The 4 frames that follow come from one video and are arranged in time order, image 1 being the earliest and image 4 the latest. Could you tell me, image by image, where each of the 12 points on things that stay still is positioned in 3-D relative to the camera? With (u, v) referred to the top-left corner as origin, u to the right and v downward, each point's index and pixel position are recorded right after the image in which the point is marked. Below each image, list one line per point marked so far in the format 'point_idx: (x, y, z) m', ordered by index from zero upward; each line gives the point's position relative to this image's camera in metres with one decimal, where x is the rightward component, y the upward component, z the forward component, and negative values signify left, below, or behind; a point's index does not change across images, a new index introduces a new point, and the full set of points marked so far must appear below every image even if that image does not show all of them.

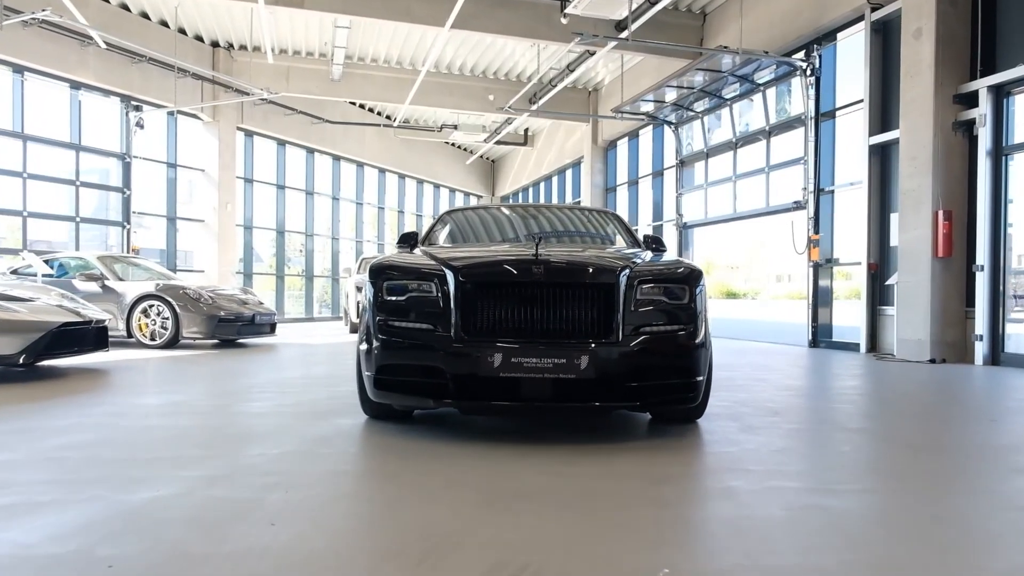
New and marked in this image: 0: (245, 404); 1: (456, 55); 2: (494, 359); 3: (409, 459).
0: (-1.8, -0.8, +4.3) m
1: (-1.2, +5.0, +14.0) m
2: (-0.1, -0.3, +2.9) m
3: (-0.4, -0.7, +2.7) m
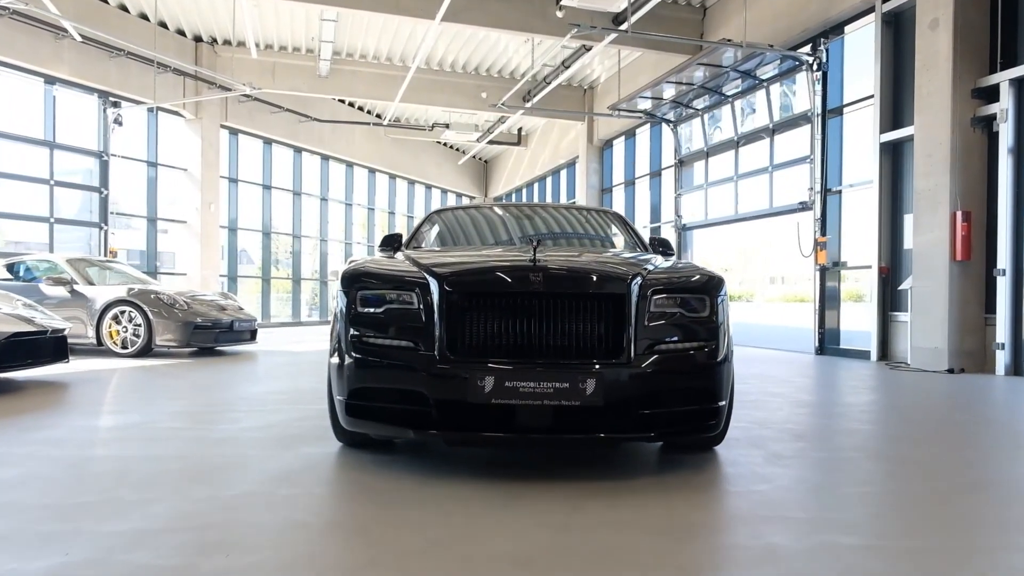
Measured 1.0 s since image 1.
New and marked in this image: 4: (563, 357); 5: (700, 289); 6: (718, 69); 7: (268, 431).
0: (-1.8, -0.8, +3.9) m
1: (-1.4, +5.0, +13.6) m
2: (-0.1, -0.4, +2.5) m
3: (-0.5, -0.8, +2.3) m
4: (+0.2, -0.3, +2.5) m
5: (+0.8, 0.0, +2.8) m
6: (+3.1, +3.3, +9.8) m
7: (-1.4, -0.8, +3.6) m
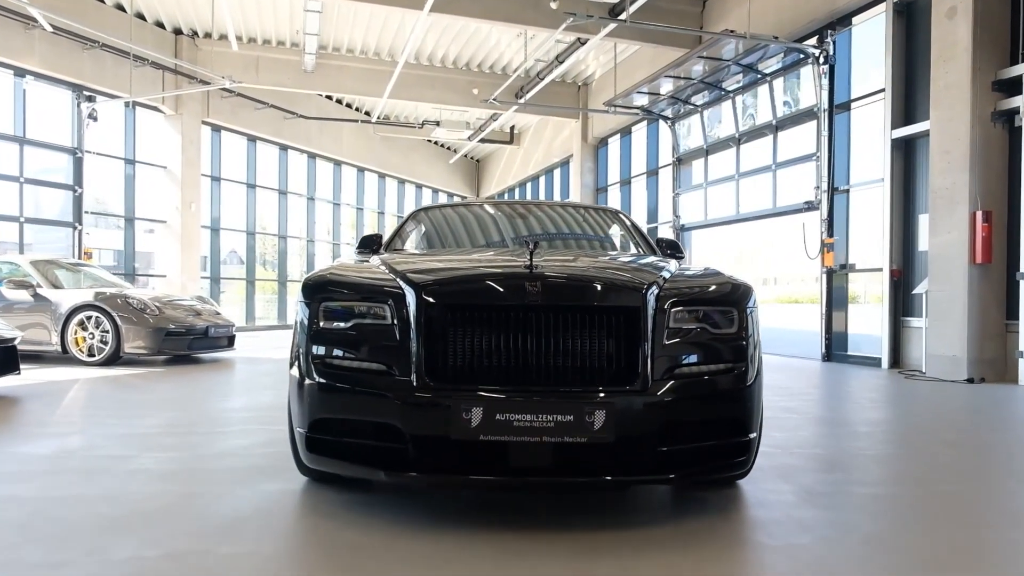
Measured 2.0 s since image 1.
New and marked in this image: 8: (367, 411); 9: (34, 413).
0: (-1.9, -0.8, +3.4) m
1: (-1.5, +4.9, +13.2) m
2: (-0.1, -0.4, +2.1) m
3: (-0.5, -0.8, +1.9) m
4: (+0.2, -0.3, +2.1) m
5: (+0.8, 0.0, +2.3) m
6: (+3.0, +3.3, +9.4) m
7: (-1.4, -0.8, +3.2) m
8: (-0.5, -0.4, +2.2) m
9: (-3.4, -0.9, +4.7) m
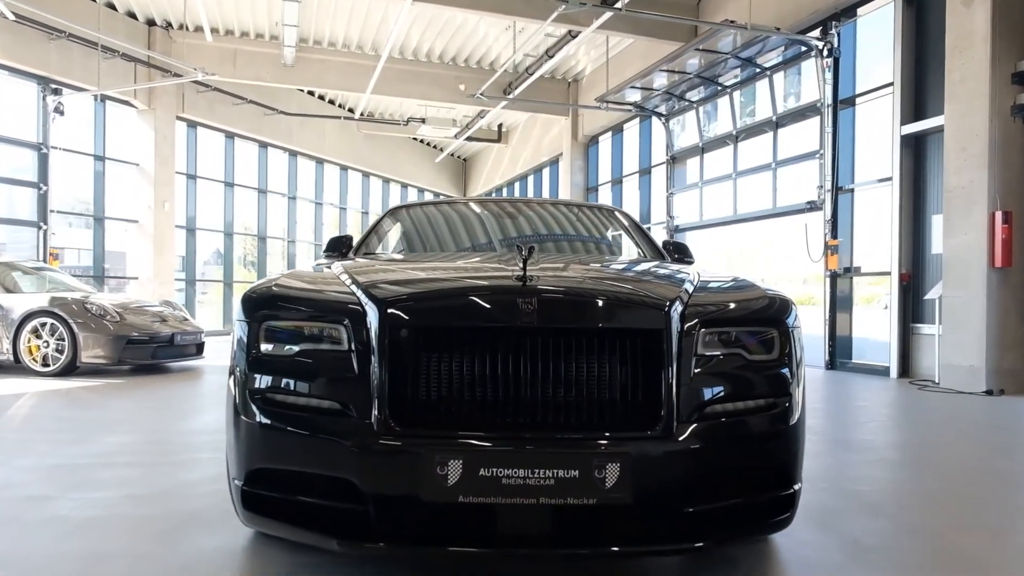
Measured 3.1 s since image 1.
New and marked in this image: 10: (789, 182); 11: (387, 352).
0: (-1.9, -0.9, +2.9) m
1: (-1.7, +4.9, +12.7) m
2: (-0.2, -0.4, +1.6) m
3: (-0.5, -0.8, +1.4) m
4: (+0.1, -0.4, +1.7) m
5: (+0.7, -0.1, +1.9) m
6: (+2.8, +3.2, +9.0) m
7: (-1.4, -0.9, +2.7) m
8: (-0.5, -0.4, +1.7) m
9: (-3.5, -0.9, +4.2) m
10: (+3.8, +1.5, +9.0) m
11: (-0.3, -0.2, +1.7) m
